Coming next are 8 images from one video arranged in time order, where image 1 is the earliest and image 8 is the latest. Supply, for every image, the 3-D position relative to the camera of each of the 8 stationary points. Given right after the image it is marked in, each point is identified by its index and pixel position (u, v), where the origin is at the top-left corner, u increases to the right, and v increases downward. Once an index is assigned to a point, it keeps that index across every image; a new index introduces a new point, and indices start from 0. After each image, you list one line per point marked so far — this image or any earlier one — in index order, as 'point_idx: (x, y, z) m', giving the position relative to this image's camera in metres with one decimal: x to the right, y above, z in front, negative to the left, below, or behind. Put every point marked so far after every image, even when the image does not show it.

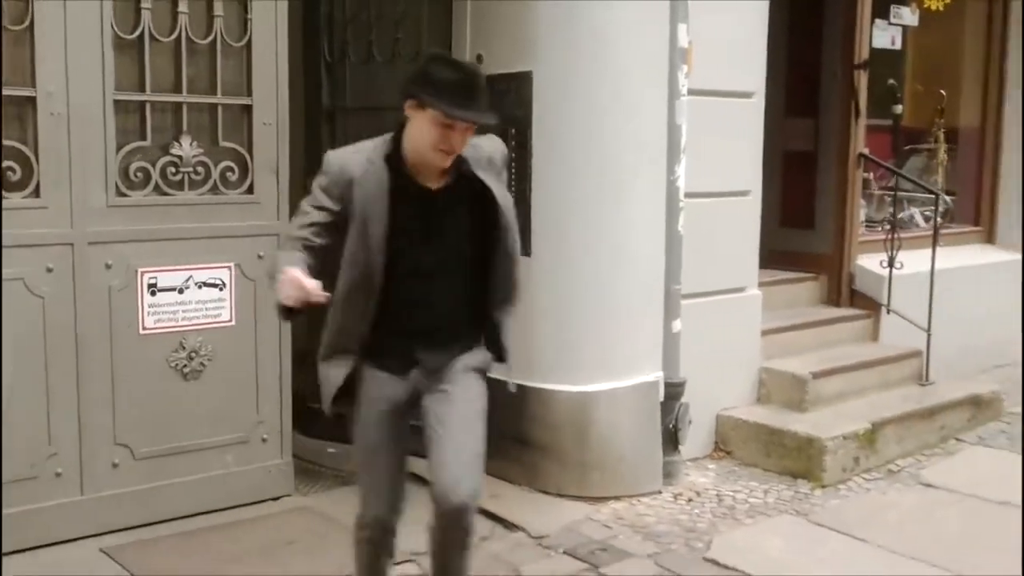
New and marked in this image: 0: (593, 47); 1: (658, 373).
0: (+0.2, +0.8, +4.8) m
1: (+0.4, -0.3, +5.1) m
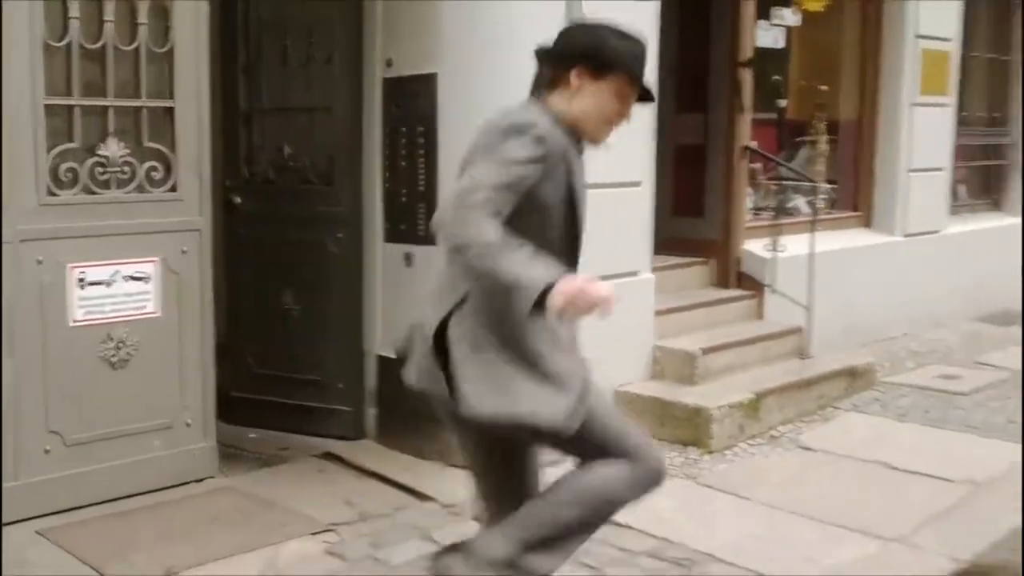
0: (-0.1, +0.8, +5.2) m
1: (+0.1, -0.2, +5.5) m
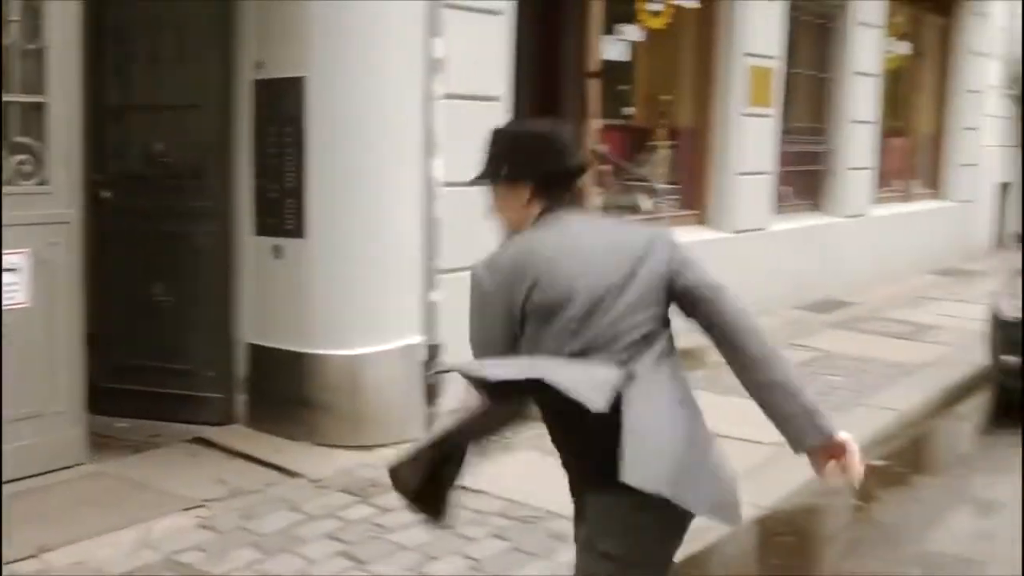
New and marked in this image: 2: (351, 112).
0: (-0.6, +0.8, +5.6) m
1: (-0.4, -0.2, +5.9) m
2: (-0.6, +0.6, +5.6) m
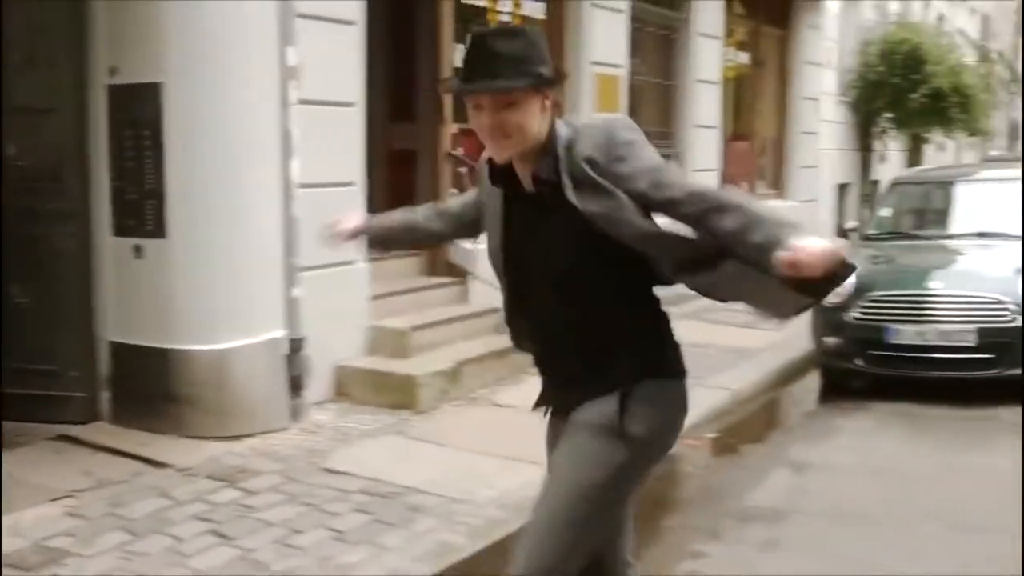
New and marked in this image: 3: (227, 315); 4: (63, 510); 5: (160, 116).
0: (-1.1, +0.9, +5.8) m
1: (-0.9, -0.2, +6.2) m
2: (-1.1, +0.6, +5.8) m
3: (-1.1, -0.1, +5.9) m
4: (-1.4, -0.7, +4.9) m
5: (-1.3, +0.6, +5.9) m
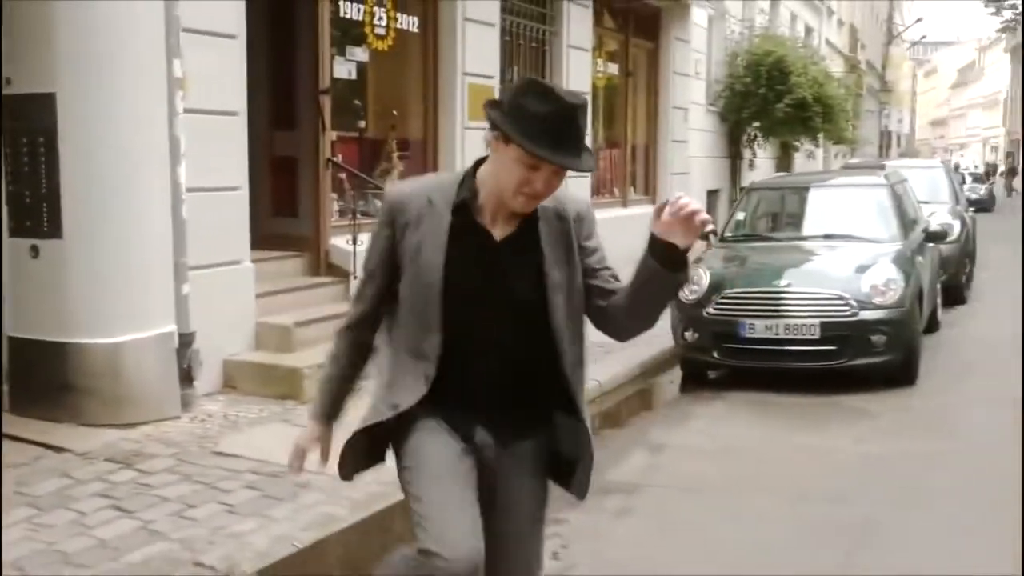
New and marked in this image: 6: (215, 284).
0: (-1.6, +0.9, +6.2) m
1: (-1.4, -0.1, +6.5) m
2: (-1.6, +0.6, +6.2) m
3: (-1.5, -0.1, +6.3) m
4: (-1.8, -0.6, +5.3) m
5: (-1.8, +0.6, +6.2) m
6: (-1.3, 0.0, +7.0) m
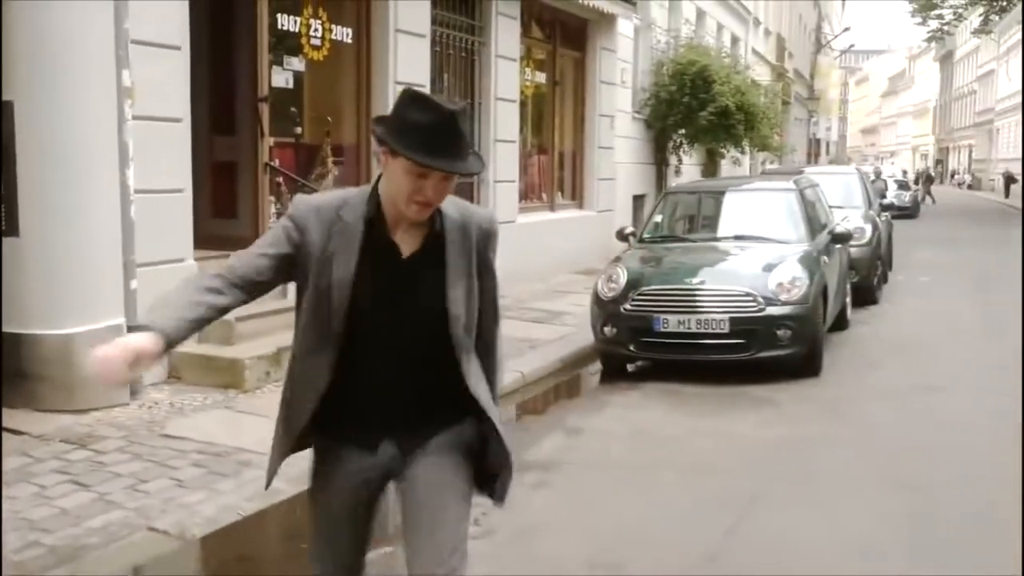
0: (-1.9, +0.9, +6.6) m
1: (-1.7, -0.1, +7.0) m
2: (-1.9, +0.7, +6.7) m
3: (-1.8, -0.1, +6.8) m
4: (-2.0, -0.6, +5.7) m
5: (-2.1, +0.7, +6.7) m
6: (-1.6, 0.0, +7.5) m
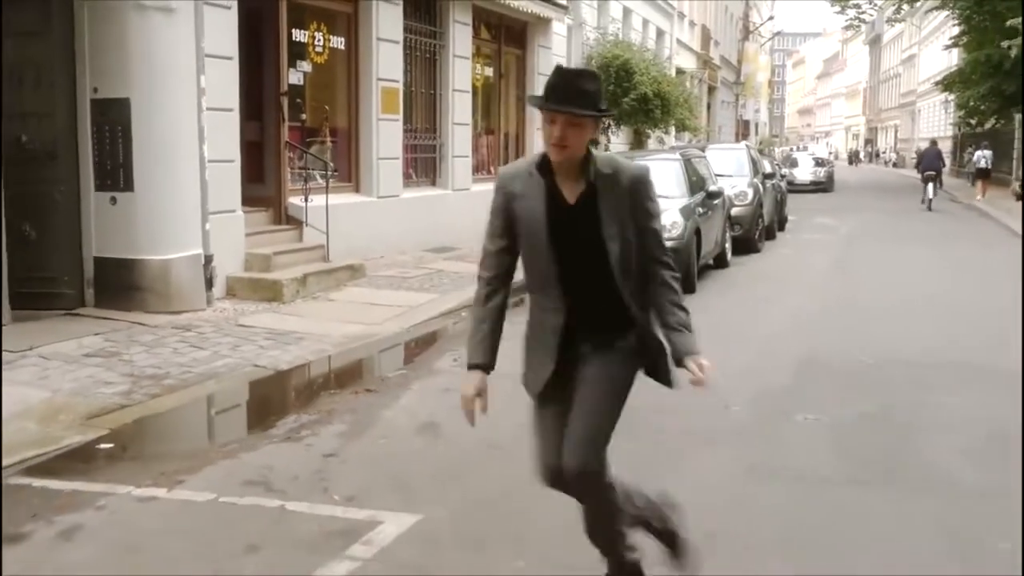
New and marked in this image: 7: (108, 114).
0: (-2.1, +1.3, +9.6) m
1: (-2.0, +0.2, +10.0) m
2: (-2.1, +1.0, +9.7) m
3: (-2.1, +0.3, +9.8) m
4: (-2.2, -0.3, +8.7) m
5: (-2.3, +1.0, +9.7) m
6: (-1.9, +0.4, +10.5) m
7: (-2.4, +1.1, +9.7) m
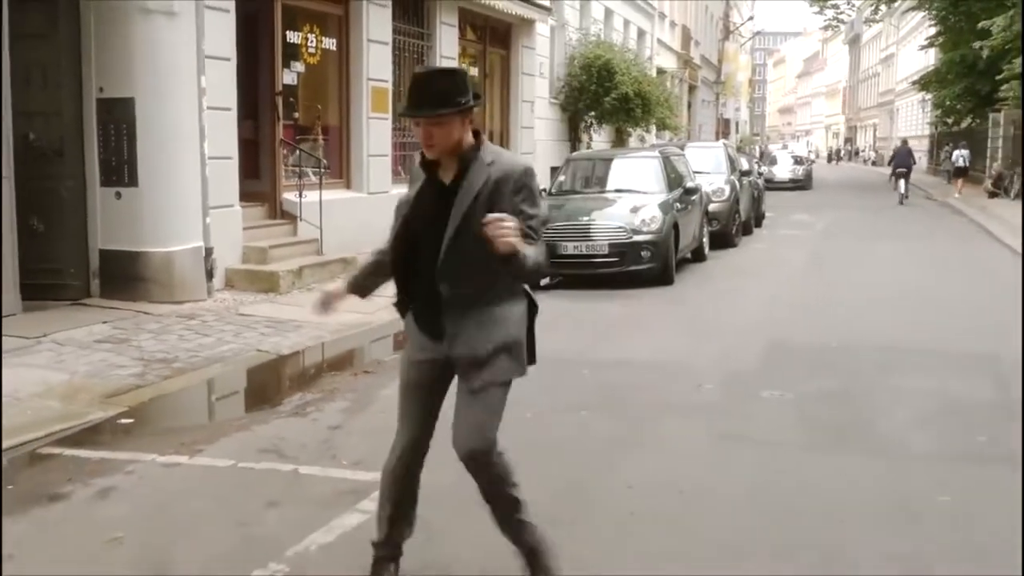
0: (-2.2, +1.3, +10.1) m
1: (-2.0, +0.3, +10.5) m
2: (-2.2, +1.1, +10.1) m
3: (-2.2, +0.4, +10.2) m
4: (-2.3, -0.2, +9.2) m
5: (-2.4, +1.1, +10.1) m
6: (-2.0, +0.5, +10.9) m
7: (-2.5, +1.1, +10.2) m
